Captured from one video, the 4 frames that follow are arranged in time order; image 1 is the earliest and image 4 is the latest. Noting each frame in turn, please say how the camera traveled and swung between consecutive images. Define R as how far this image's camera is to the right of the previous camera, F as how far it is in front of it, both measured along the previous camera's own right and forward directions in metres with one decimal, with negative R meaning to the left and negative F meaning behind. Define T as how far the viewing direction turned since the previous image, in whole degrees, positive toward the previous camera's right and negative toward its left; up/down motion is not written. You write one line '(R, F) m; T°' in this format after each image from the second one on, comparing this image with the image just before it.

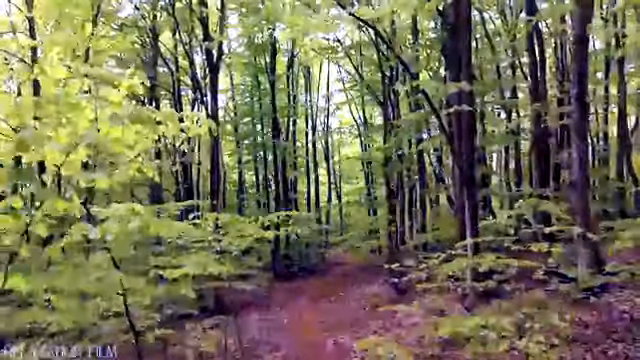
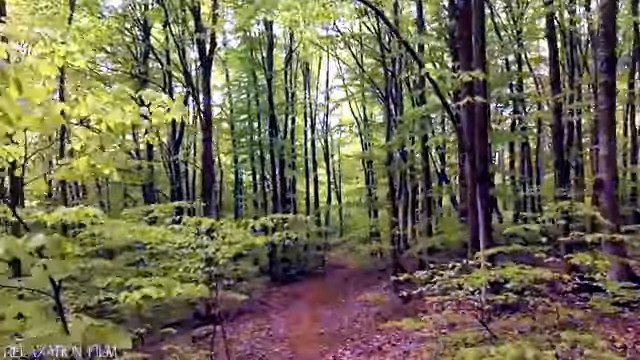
(0.0, +1.0) m; 0°
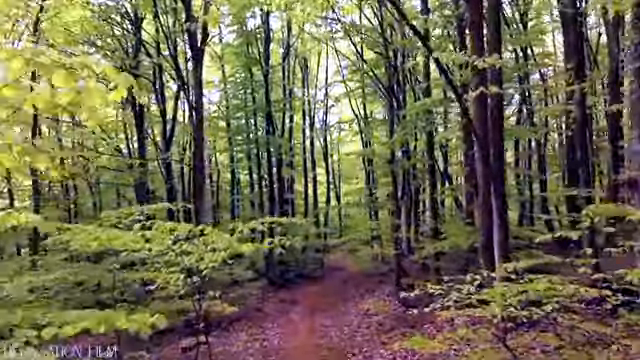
(0.0, +1.0) m; 0°
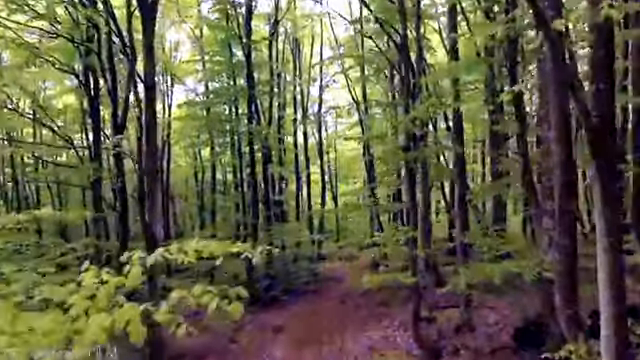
(+0.2, +3.7) m; 0°
